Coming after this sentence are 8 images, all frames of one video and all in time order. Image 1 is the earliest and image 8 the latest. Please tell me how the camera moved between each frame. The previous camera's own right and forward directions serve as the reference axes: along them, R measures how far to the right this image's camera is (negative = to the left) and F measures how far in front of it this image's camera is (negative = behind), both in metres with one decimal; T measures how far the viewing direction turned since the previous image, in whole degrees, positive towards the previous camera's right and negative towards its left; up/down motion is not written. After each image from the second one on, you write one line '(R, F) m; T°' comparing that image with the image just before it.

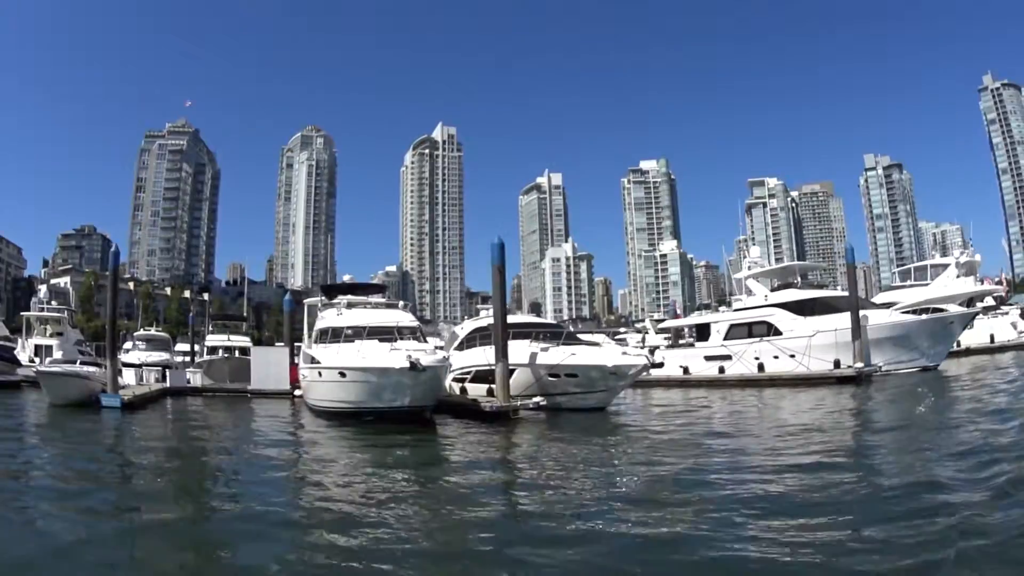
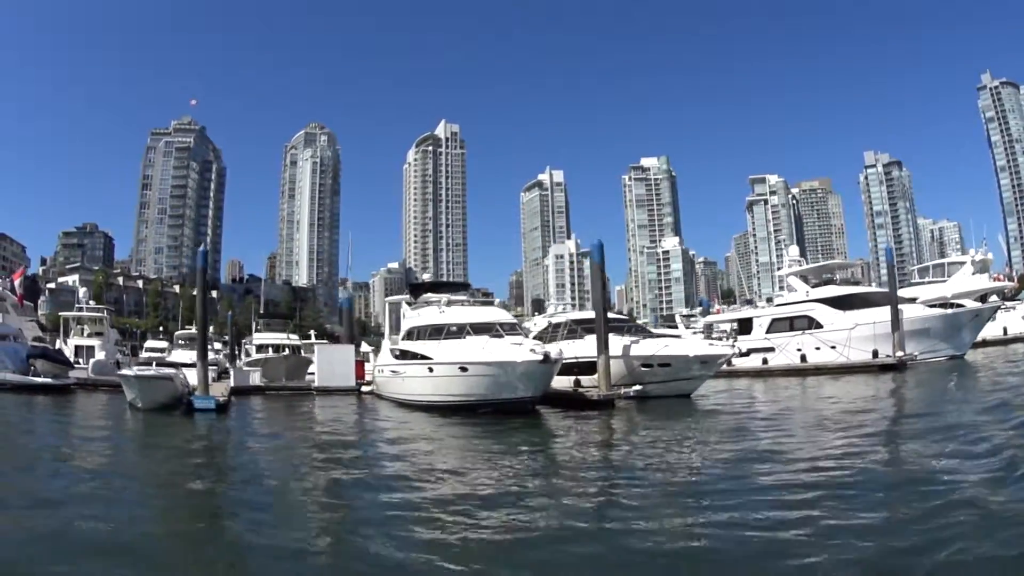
(-2.9, -0.6) m; +2°
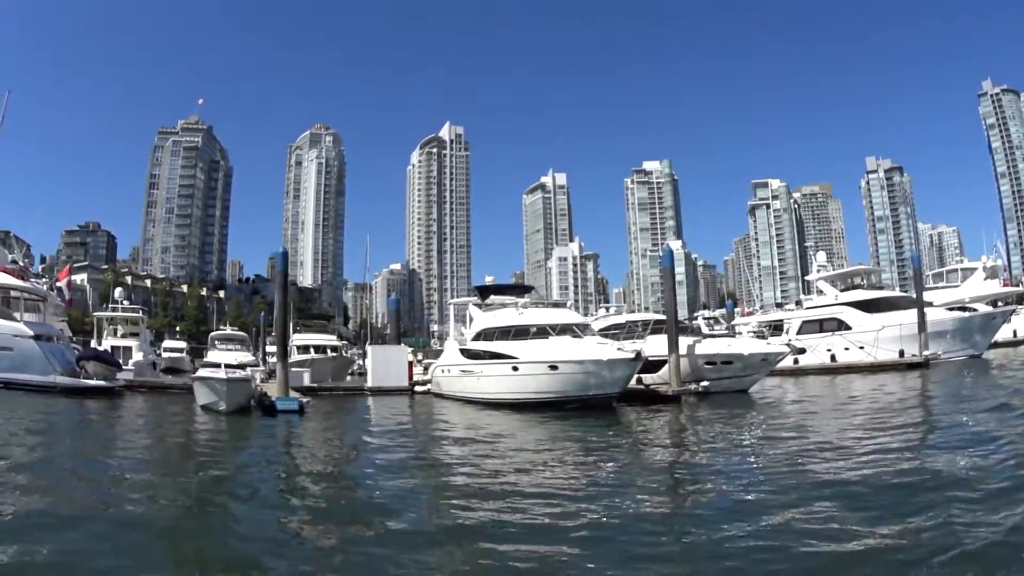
(-2.4, -0.5) m; +1°
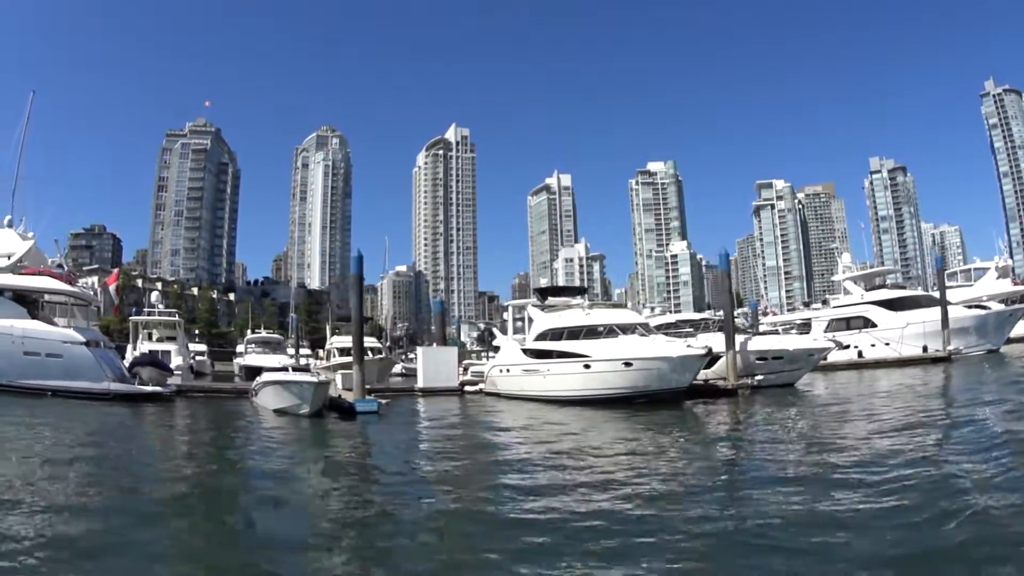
(-2.1, -0.4) m; +1°
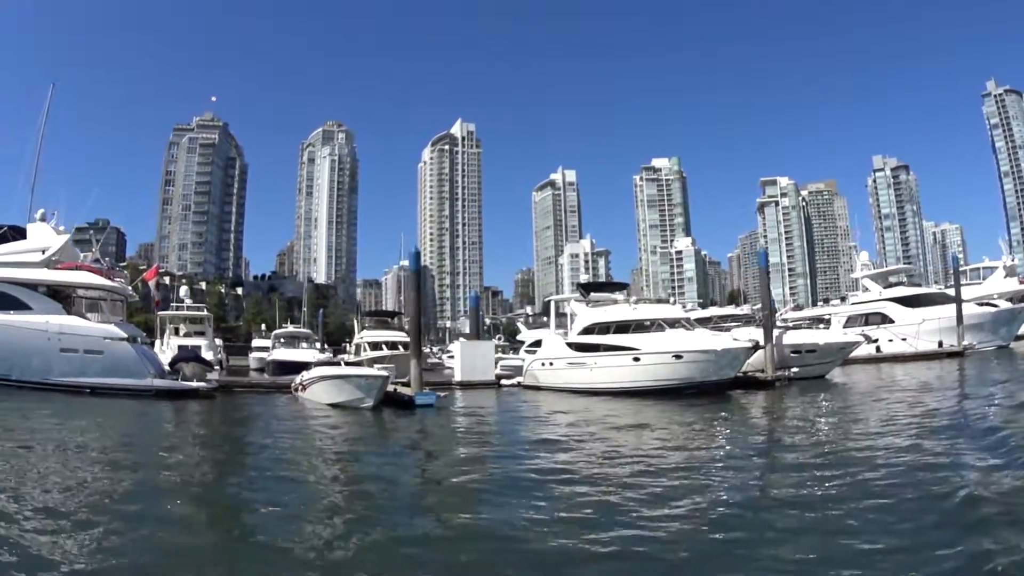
(-1.6, -0.3) m; +1°
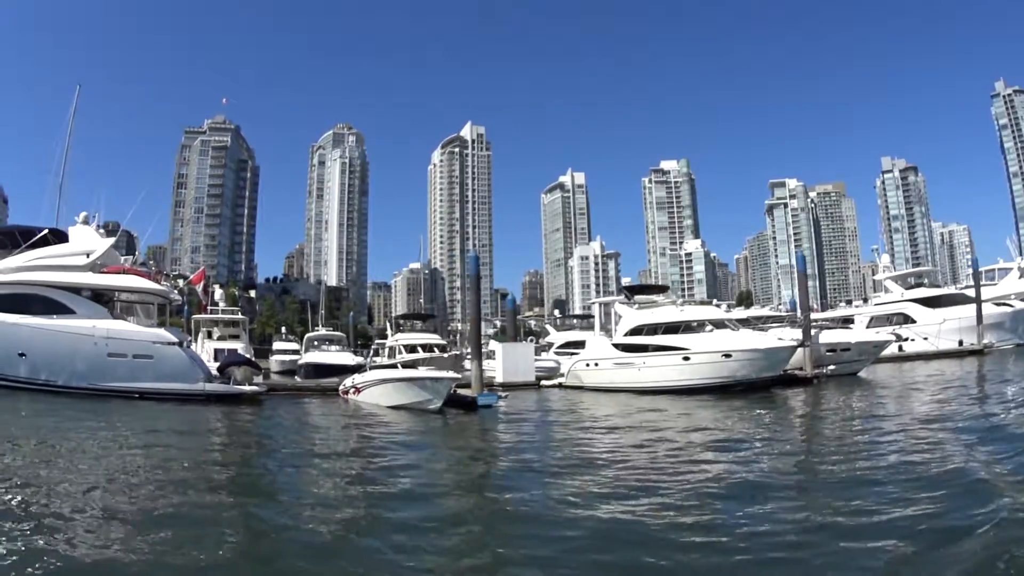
(-1.6, -0.2) m; 0°
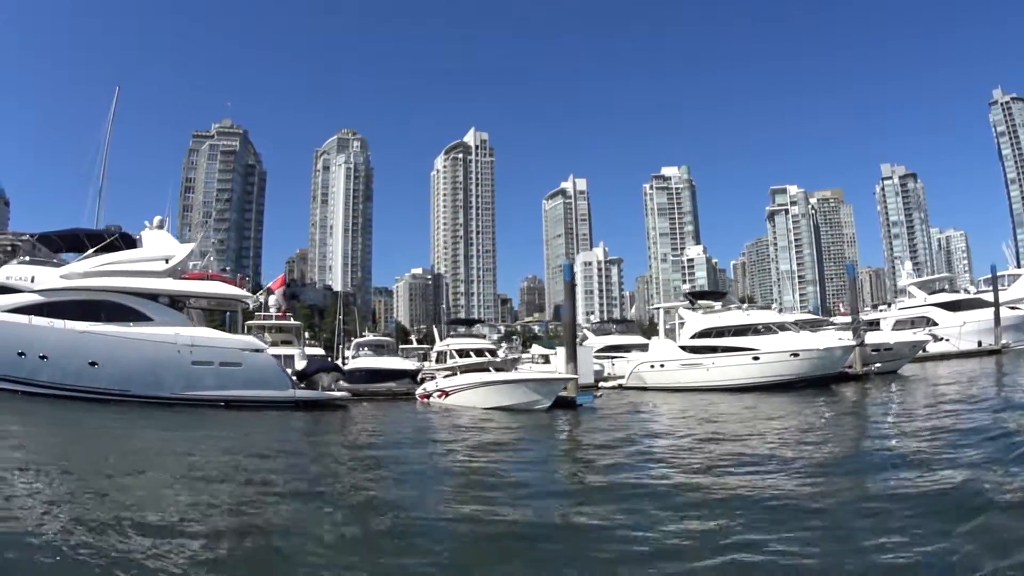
(-3.2, -0.4) m; +2°
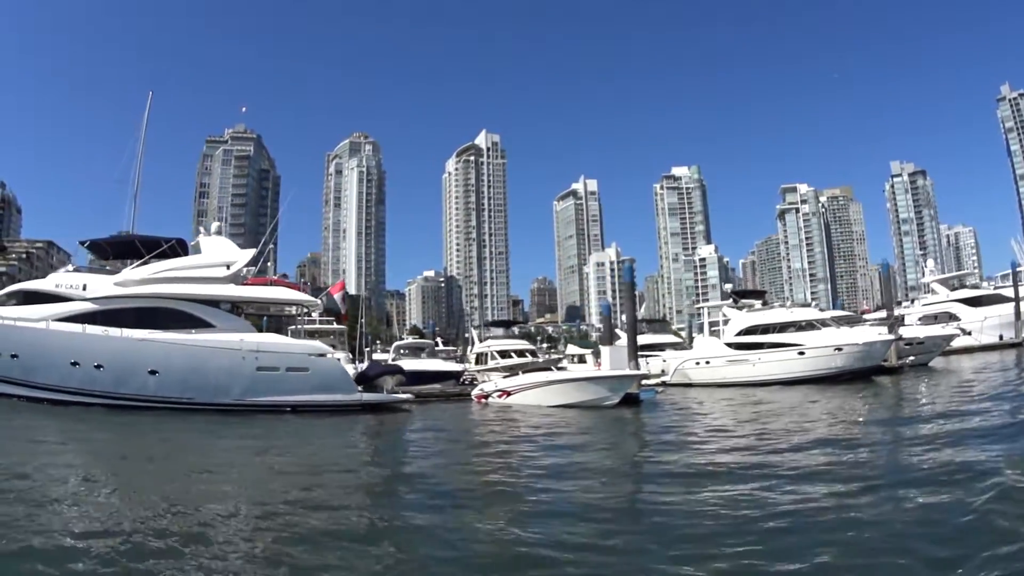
(-1.8, -0.3) m; 0°
